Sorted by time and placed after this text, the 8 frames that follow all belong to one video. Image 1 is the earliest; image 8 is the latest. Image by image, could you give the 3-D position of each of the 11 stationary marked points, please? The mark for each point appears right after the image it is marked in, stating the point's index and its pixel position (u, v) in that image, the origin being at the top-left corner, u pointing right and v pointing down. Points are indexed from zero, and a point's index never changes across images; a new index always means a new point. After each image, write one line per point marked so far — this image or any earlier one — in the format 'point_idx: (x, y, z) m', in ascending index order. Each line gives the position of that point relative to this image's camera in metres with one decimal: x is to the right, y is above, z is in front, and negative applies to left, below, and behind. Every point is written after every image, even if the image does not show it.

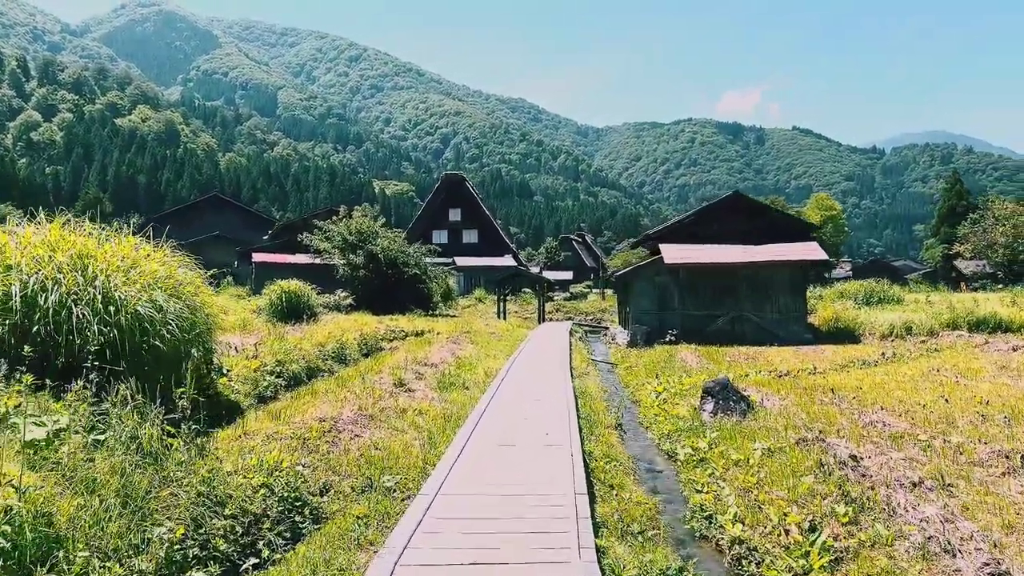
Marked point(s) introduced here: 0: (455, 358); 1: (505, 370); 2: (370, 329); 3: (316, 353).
0: (-0.9, -1.2, +12.9) m
1: (-0.1, -1.2, +12.0) m
2: (-3.0, -0.9, +17.2) m
3: (-3.1, -1.0, +13.2) m
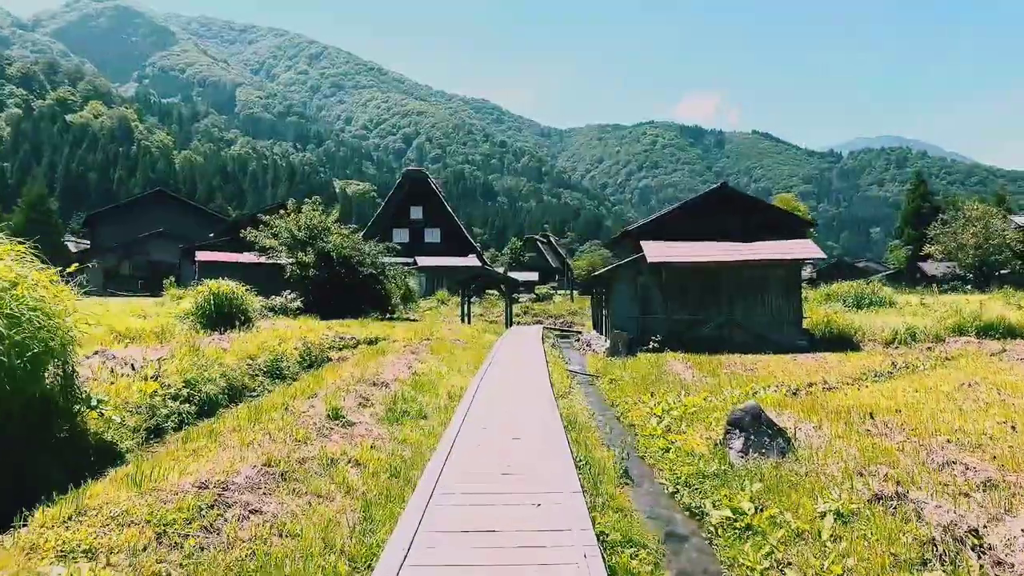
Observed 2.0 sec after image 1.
0: (-1.3, -1.2, +10.8) m
1: (-0.4, -1.2, +9.9) m
2: (-3.6, -0.9, +15.0) m
3: (-3.6, -1.1, +10.9) m
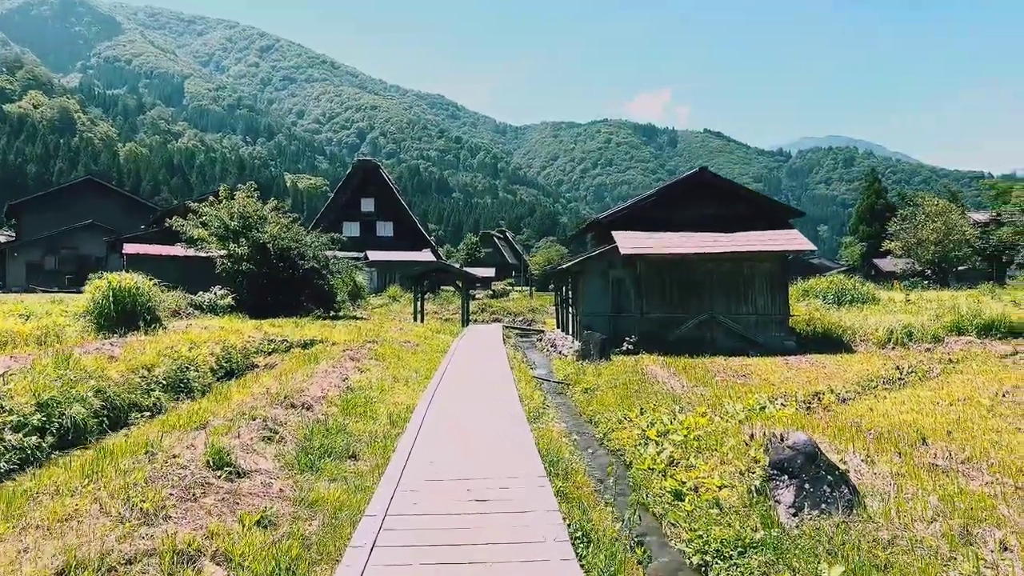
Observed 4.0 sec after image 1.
0: (-1.7, -1.1, +8.6) m
1: (-0.8, -1.2, +7.8) m
2: (-4.3, -0.8, +12.7) m
3: (-4.0, -1.0, +8.7) m
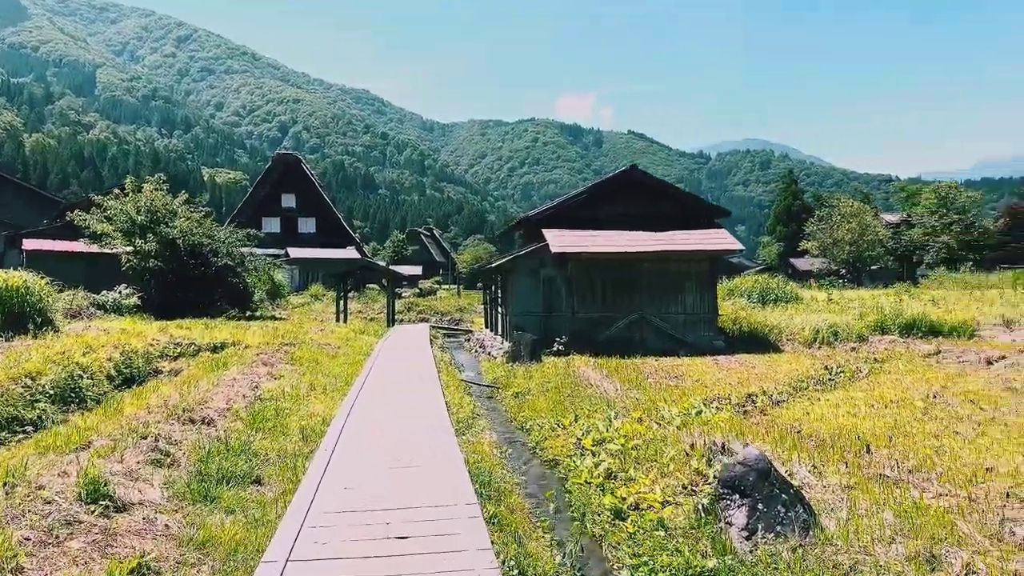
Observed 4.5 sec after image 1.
0: (-2.5, -1.1, +7.9) m
1: (-1.5, -1.2, +7.2) m
2: (-5.4, -0.8, +11.7) m
3: (-4.7, -1.0, +7.7) m
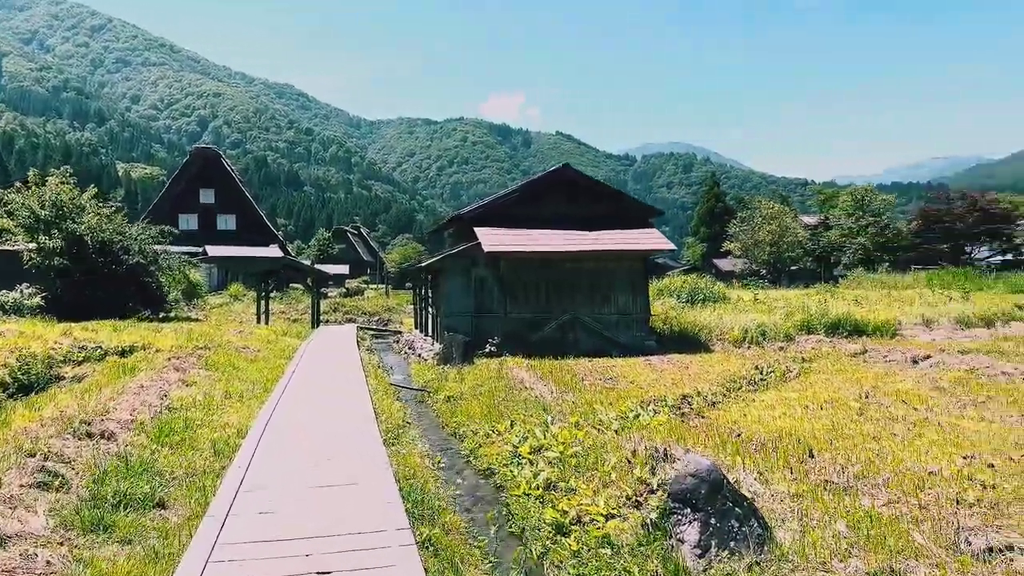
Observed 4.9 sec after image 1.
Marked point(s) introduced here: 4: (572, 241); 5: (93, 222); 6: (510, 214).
0: (-3.1, -1.1, +7.3) m
1: (-2.0, -1.2, +6.6) m
2: (-6.3, -0.8, +10.8) m
3: (-5.3, -1.0, +6.9) m
4: (+1.3, +1.0, +16.9) m
5: (-9.9, +1.6, +19.3) m
6: (0.0, +1.7, +18.7) m
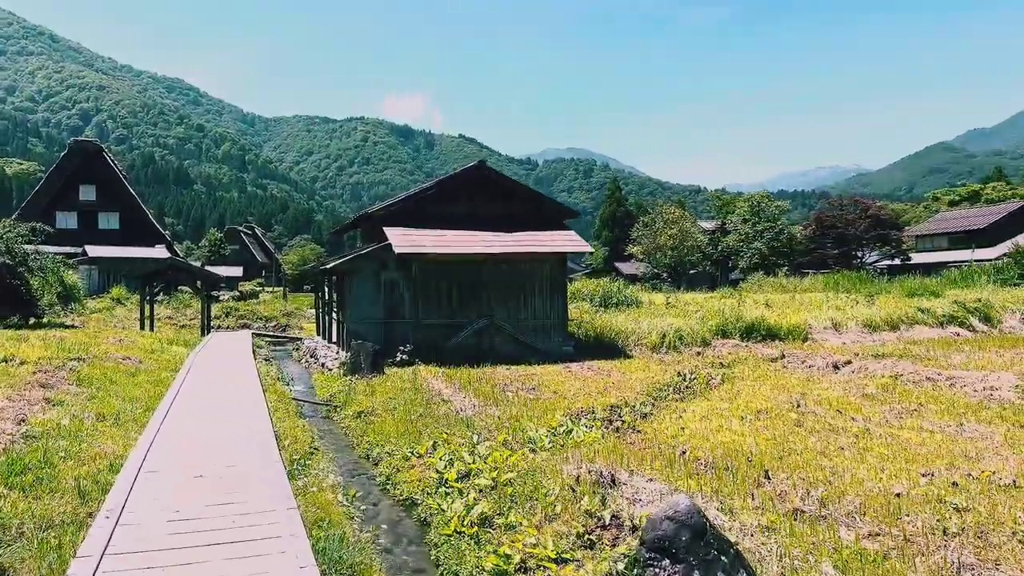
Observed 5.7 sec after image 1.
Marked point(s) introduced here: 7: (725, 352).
0: (-3.6, -1.2, +6.0) m
1: (-2.5, -1.2, +5.5) m
2: (-7.3, -0.8, +9.2) m
3: (-5.8, -1.0, +5.4) m
4: (-0.5, +0.9, +16.2) m
5: (-11.8, +1.5, +17.2) m
6: (-2.0, +1.6, +17.8) m
7: (+4.1, -1.2, +15.4) m
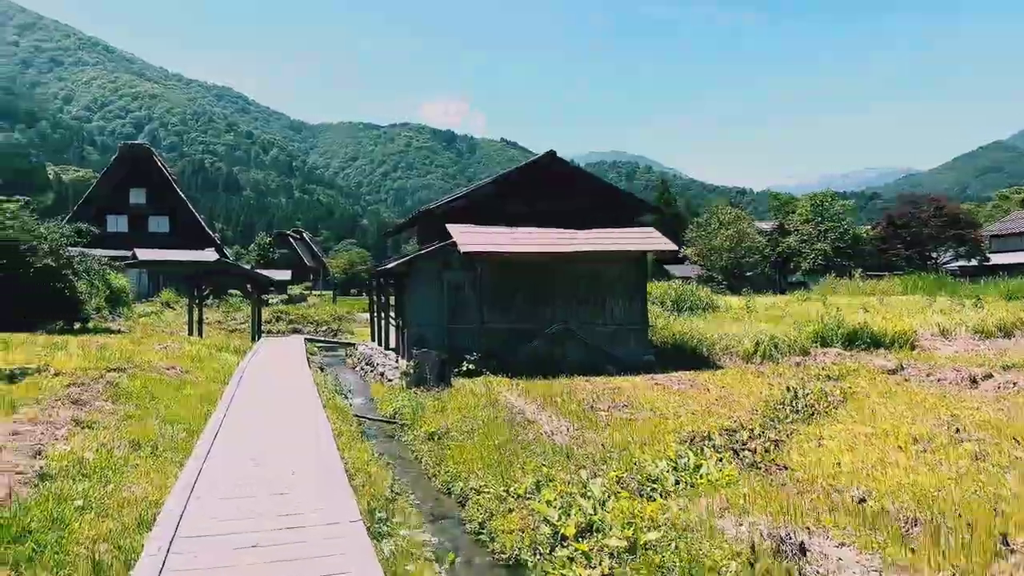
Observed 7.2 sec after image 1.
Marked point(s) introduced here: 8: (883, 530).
0: (-2.8, -1.2, +4.7) m
1: (-1.7, -1.2, +4.2) m
2: (-6.3, -0.9, +8.1) m
3: (-5.0, -1.0, +4.2) m
4: (+0.9, +0.8, +14.7) m
5: (-10.4, +1.4, +16.3) m
6: (-0.6, +1.6, +16.4) m
7: (+5.4, -1.2, +13.7) m
8: (+2.2, -1.4, +4.9) m
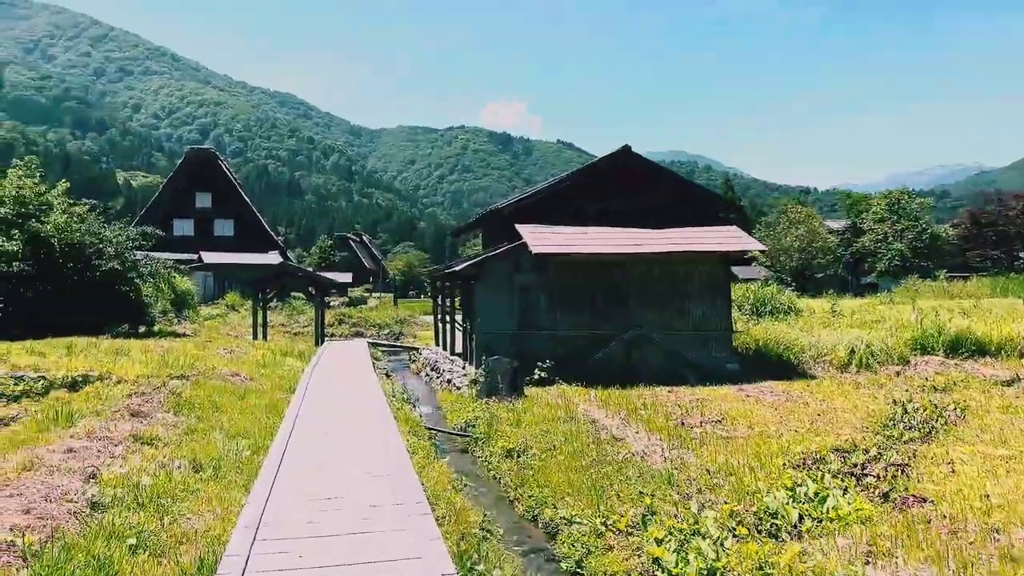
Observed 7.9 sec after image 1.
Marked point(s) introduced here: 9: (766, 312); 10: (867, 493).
0: (-2.2, -1.2, +4.2) m
1: (-1.2, -1.3, +3.6) m
2: (-5.4, -0.9, +7.8) m
3: (-4.5, -1.1, +3.8) m
4: (+2.1, +0.8, +13.9) m
5: (-9.0, +1.4, +16.3) m
6: (+0.8, +1.5, +15.7) m
7: (+6.5, -1.3, +12.6) m
8: (+2.7, -1.4, +4.0) m
9: (+6.1, -0.6, +19.7) m
10: (+2.6, -1.5, +6.1) m
